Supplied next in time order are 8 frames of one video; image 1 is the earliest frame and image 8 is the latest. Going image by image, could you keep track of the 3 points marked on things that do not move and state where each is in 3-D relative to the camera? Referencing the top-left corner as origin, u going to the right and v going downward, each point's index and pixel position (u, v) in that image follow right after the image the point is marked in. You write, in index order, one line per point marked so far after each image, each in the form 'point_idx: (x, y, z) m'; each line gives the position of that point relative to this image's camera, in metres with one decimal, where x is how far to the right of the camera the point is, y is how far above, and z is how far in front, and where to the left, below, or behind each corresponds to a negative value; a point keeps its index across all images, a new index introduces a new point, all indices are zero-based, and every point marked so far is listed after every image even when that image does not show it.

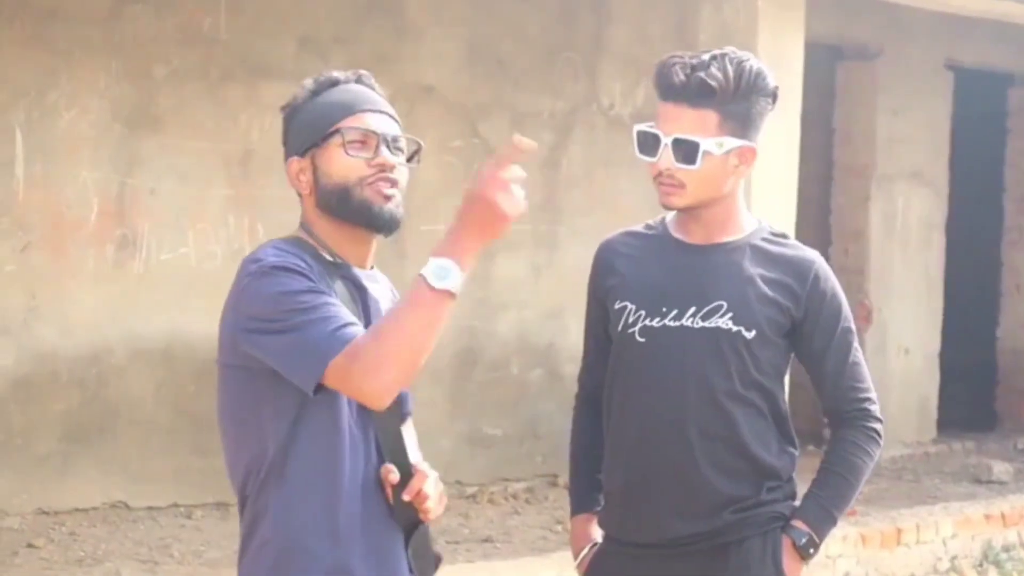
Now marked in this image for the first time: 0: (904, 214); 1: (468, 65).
0: (+2.1, +0.4, +7.0) m
1: (-0.2, +1.0, +5.5) m
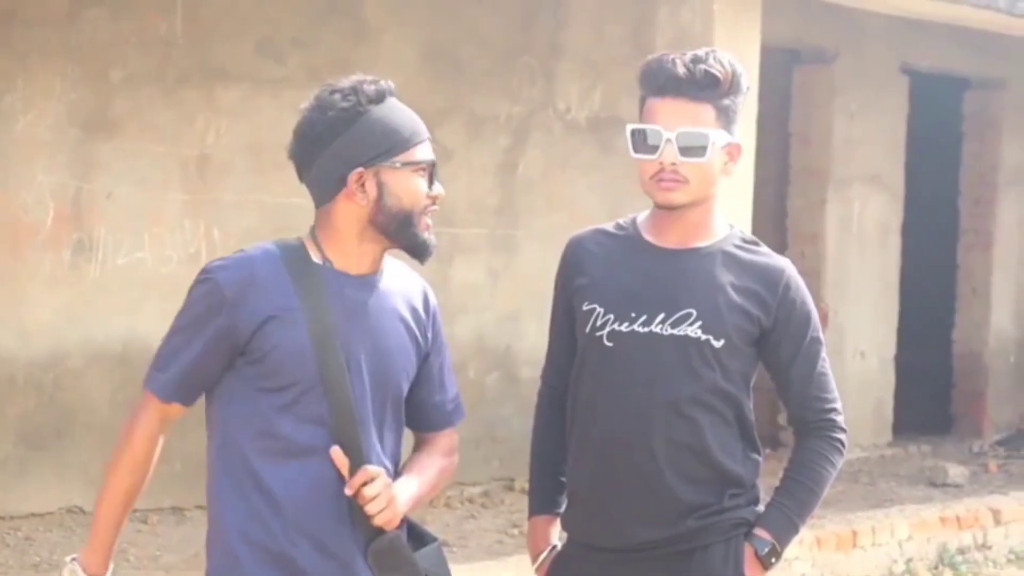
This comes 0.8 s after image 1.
0: (+1.9, +0.4, +7.0) m
1: (-0.4, +1.0, +5.5) m
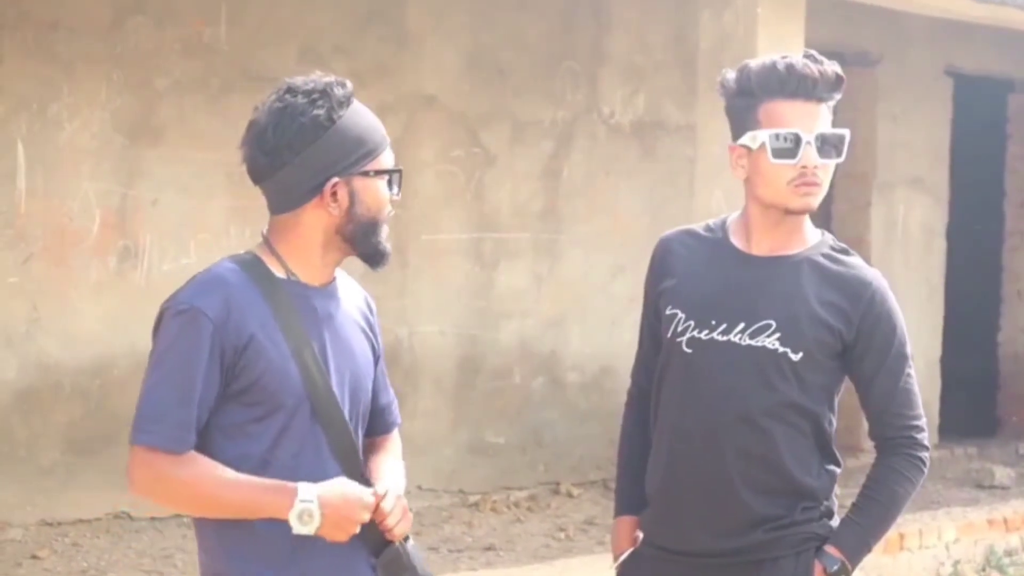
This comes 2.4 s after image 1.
0: (+2.1, +0.4, +7.0) m
1: (-0.2, +0.9, +5.5) m
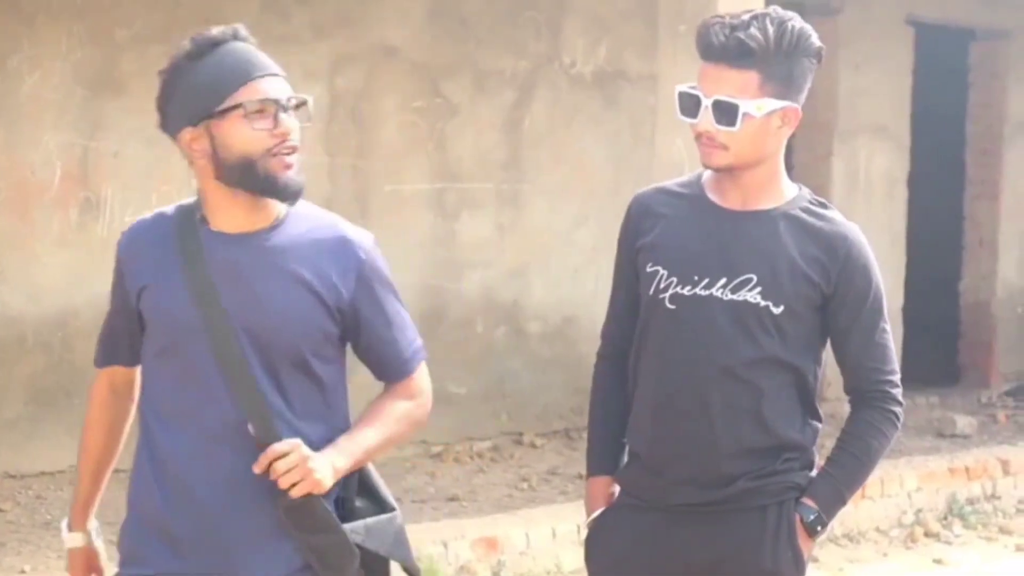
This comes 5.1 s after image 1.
0: (+2.0, +0.6, +7.0) m
1: (-0.4, +1.1, +5.5) m
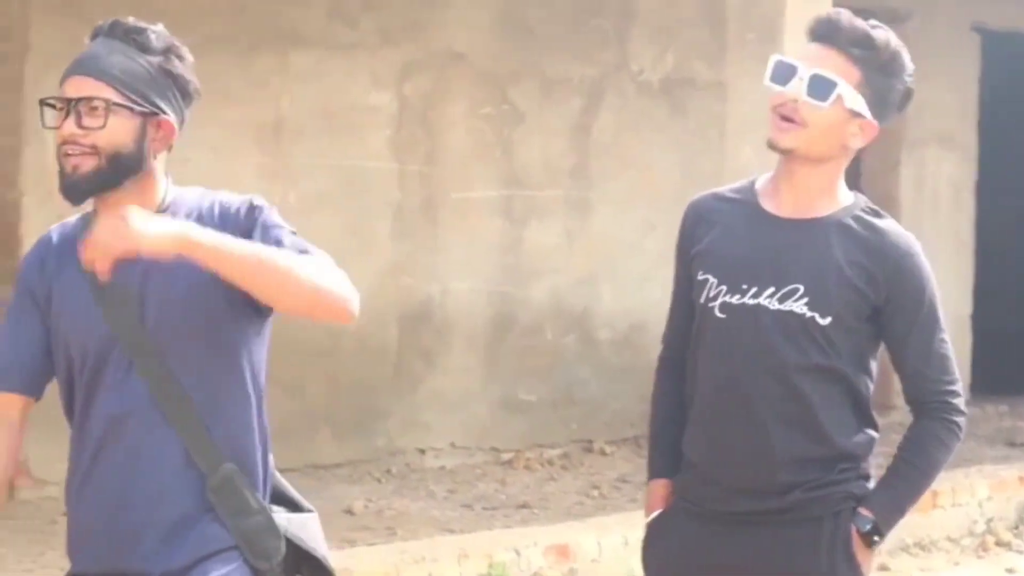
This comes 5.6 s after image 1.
0: (+2.3, +0.6, +7.0) m
1: (-0.1, +1.1, +5.5) m
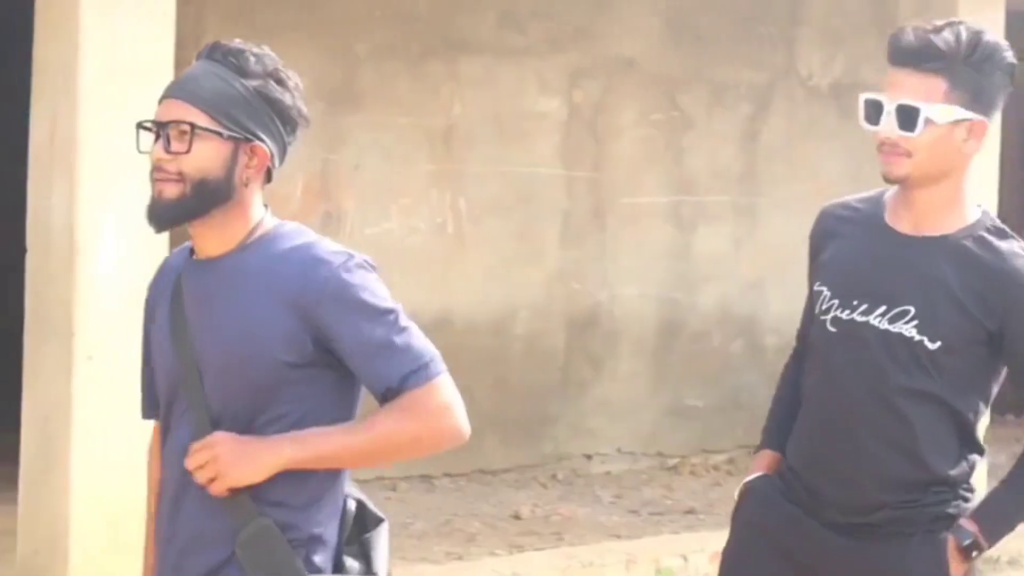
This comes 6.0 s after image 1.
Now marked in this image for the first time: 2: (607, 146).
0: (+3.1, +0.6, +6.7) m
1: (+0.6, +1.1, +5.5) m
2: (+0.4, +0.6, +5.4) m
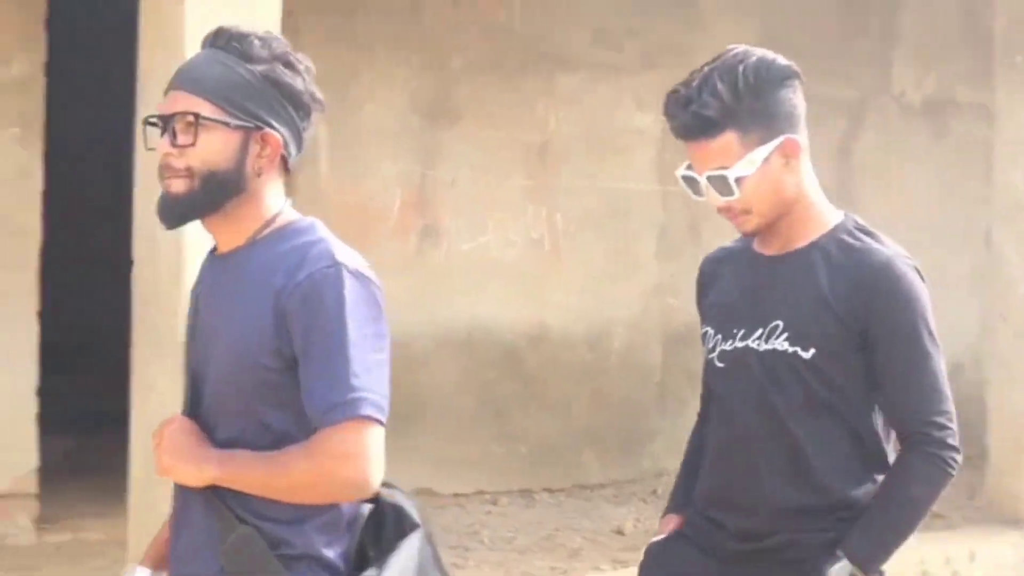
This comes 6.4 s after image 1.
0: (+3.6, +0.5, +6.7) m
1: (+1.1, +1.0, +5.5) m
2: (+0.8, +0.5, +5.4) m
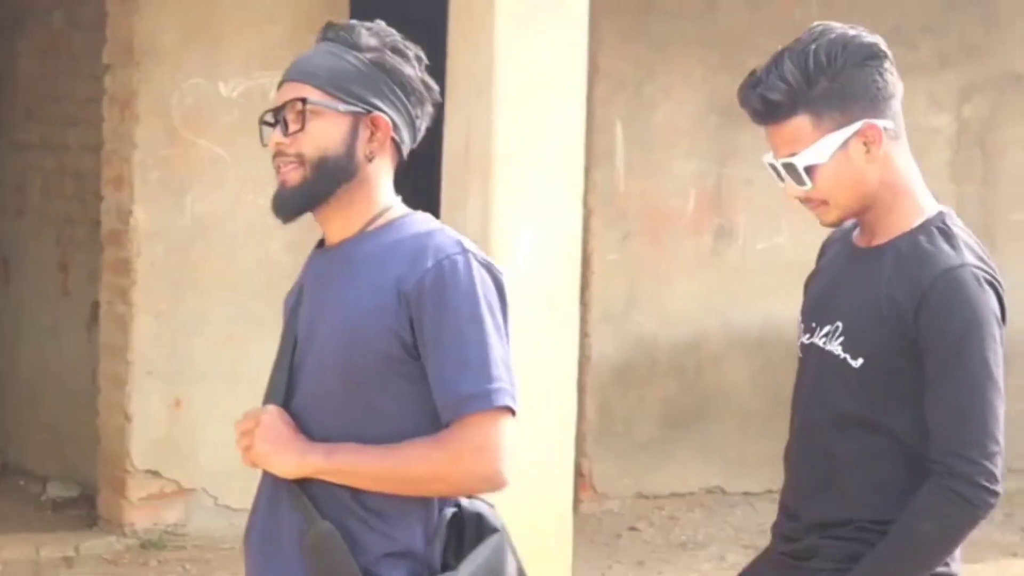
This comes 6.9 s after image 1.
0: (+4.8, +0.4, +6.5) m
1: (+2.3, +1.0, +5.5) m
2: (+2.0, +0.5, +5.4) m
